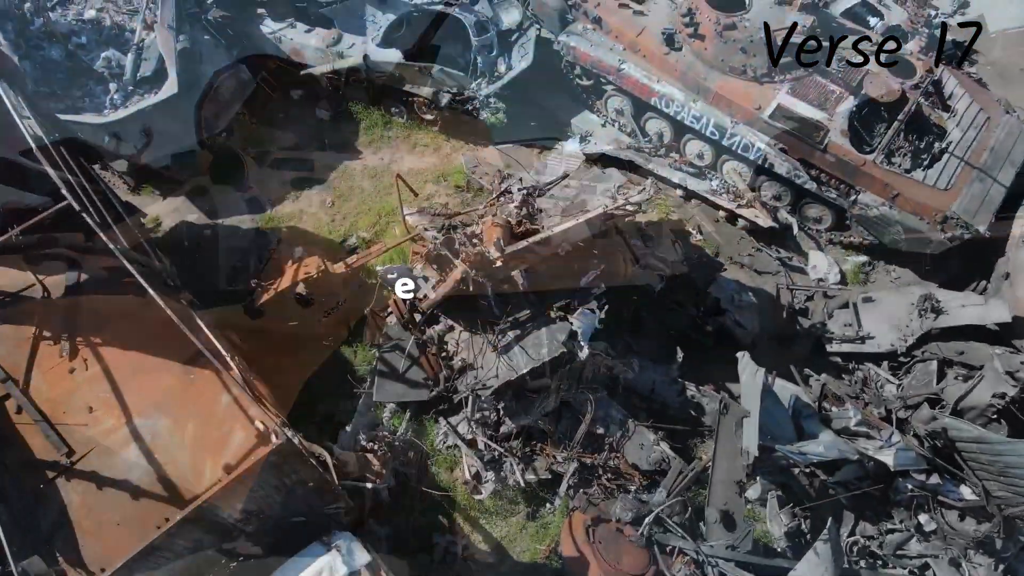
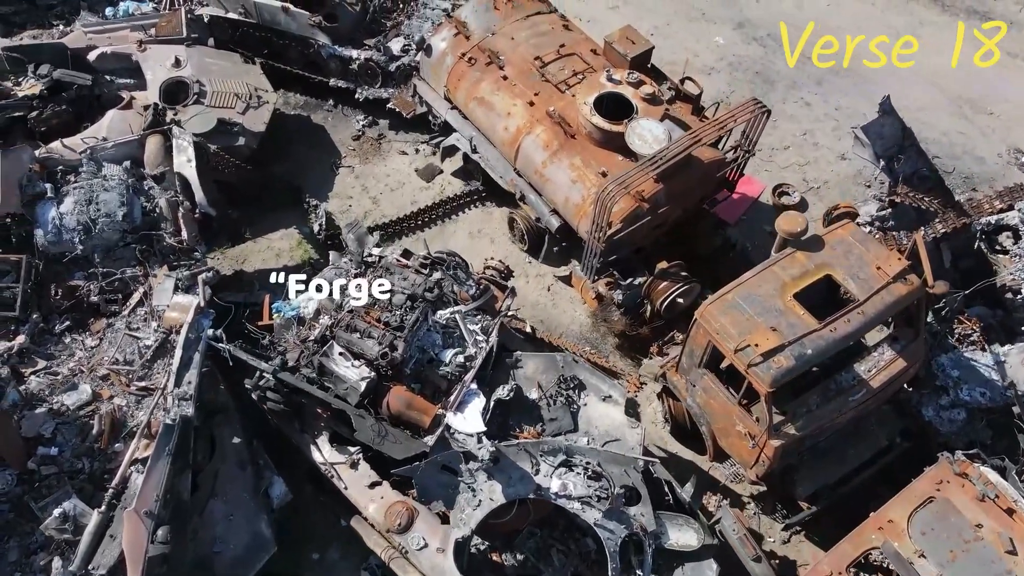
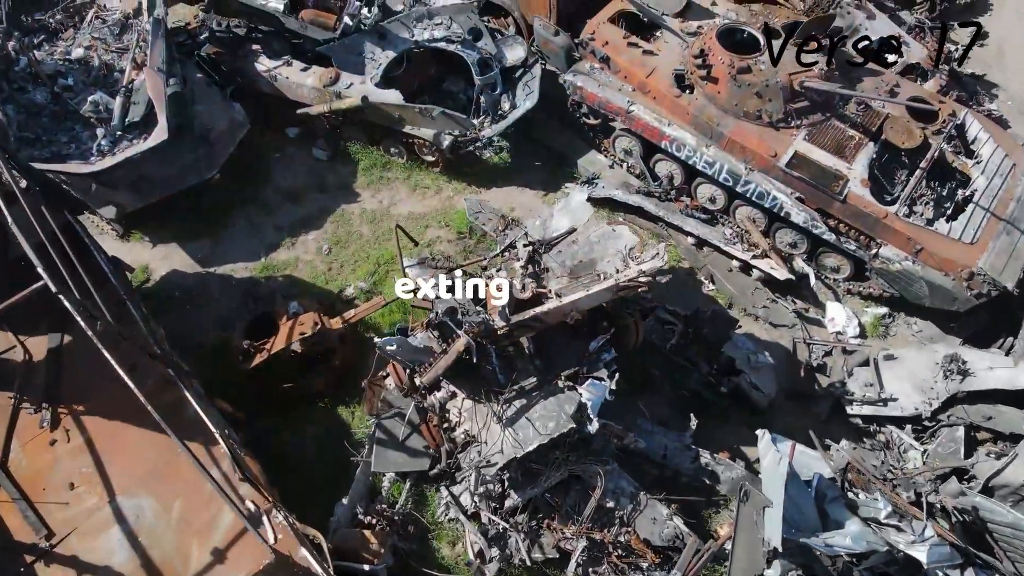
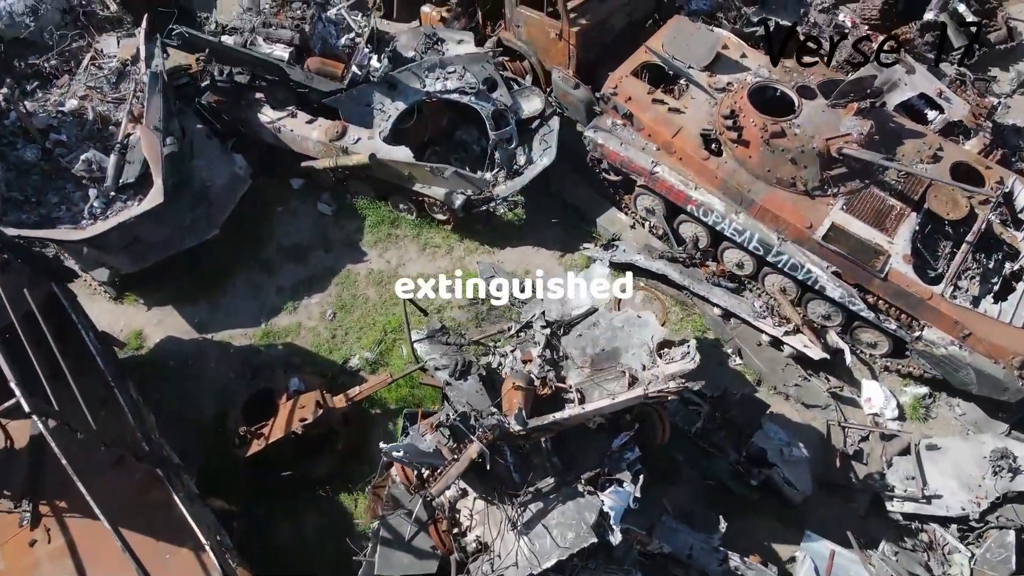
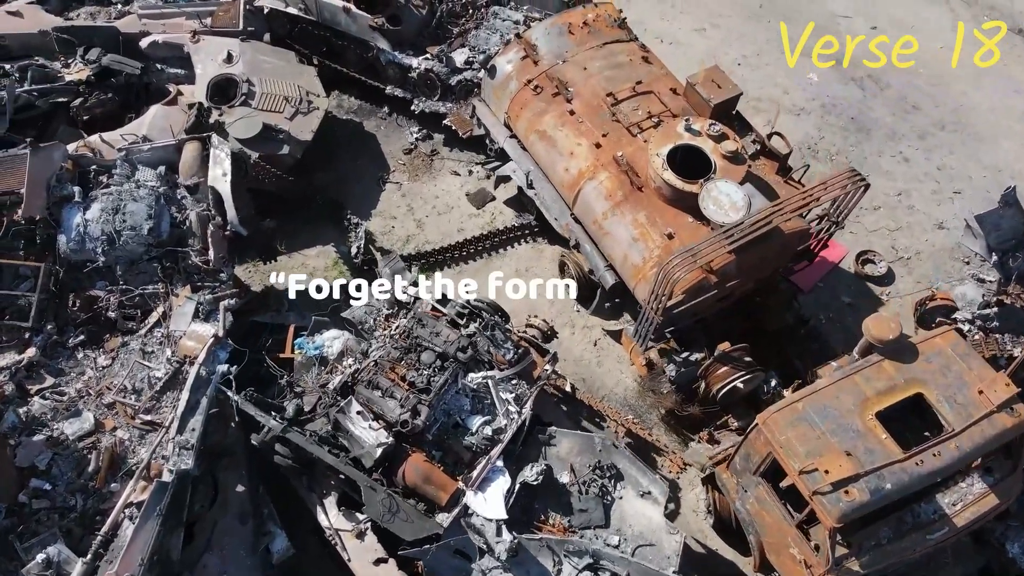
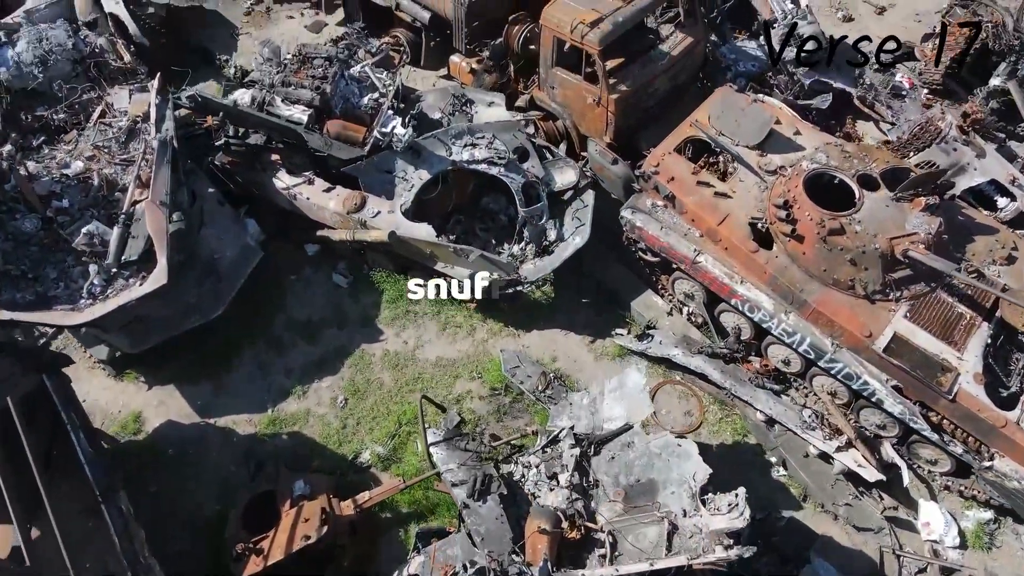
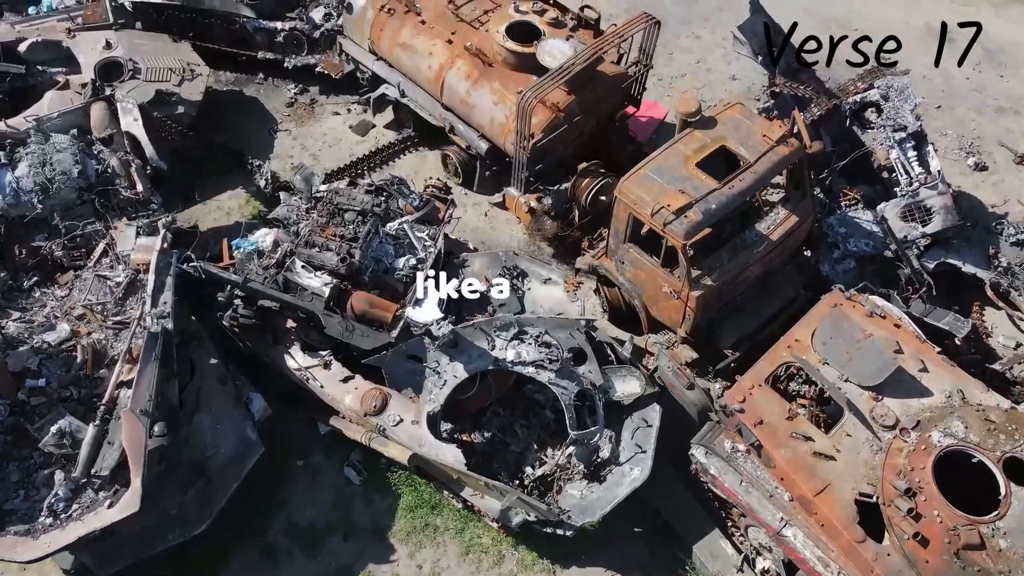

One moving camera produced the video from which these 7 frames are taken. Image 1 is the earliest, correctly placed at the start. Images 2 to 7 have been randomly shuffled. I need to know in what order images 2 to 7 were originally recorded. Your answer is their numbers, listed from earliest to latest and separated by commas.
3, 4, 6, 7, 2, 5
